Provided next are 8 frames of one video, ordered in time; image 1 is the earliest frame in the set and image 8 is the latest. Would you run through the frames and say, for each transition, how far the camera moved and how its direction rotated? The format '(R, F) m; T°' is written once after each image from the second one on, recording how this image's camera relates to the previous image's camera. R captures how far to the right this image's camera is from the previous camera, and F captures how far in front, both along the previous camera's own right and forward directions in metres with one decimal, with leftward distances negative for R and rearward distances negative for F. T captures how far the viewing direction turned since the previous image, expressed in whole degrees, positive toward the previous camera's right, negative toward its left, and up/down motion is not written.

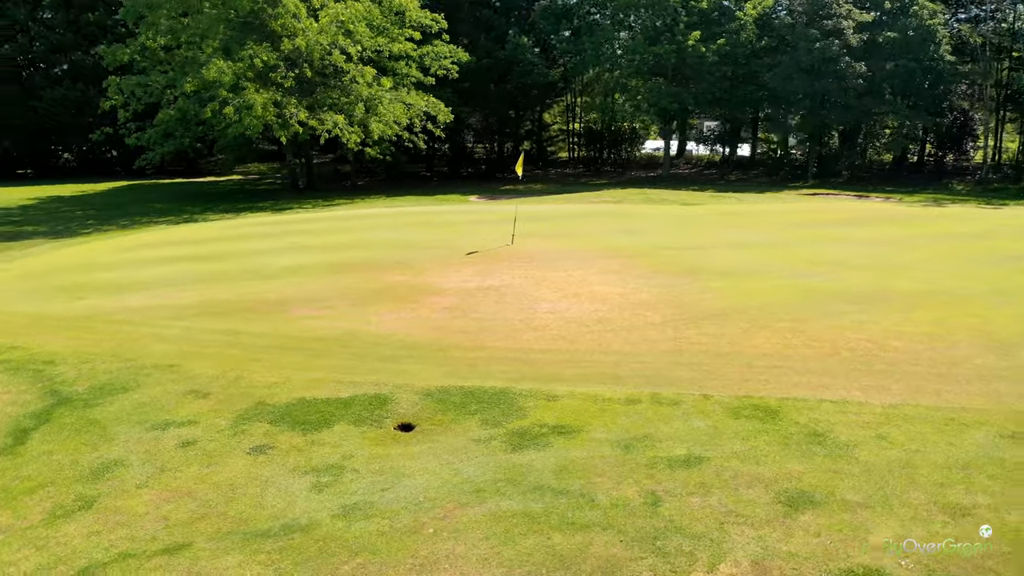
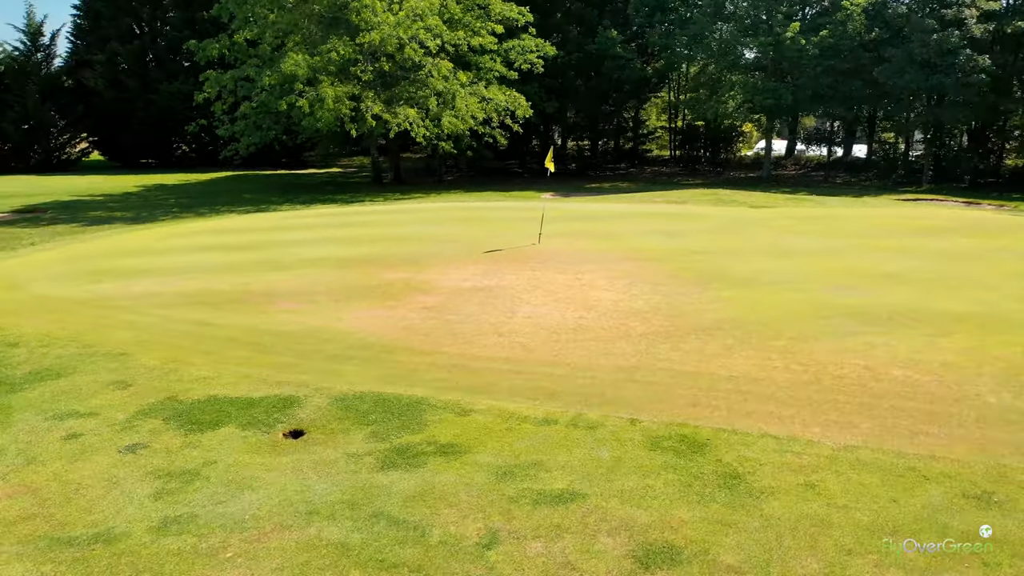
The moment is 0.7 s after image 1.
(+1.6, +0.7) m; -9°
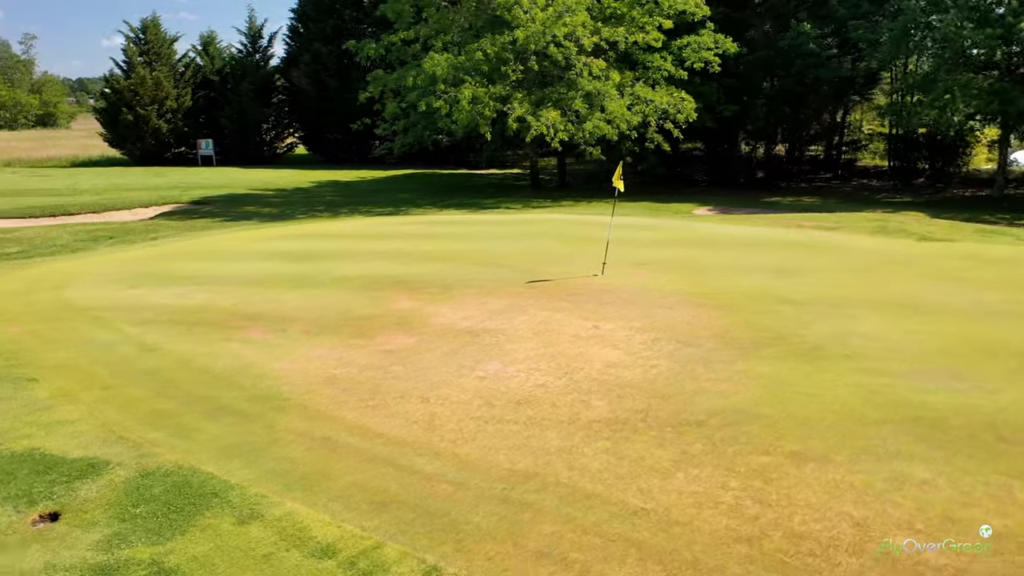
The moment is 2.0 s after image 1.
(+2.3, +1.9) m; -16°
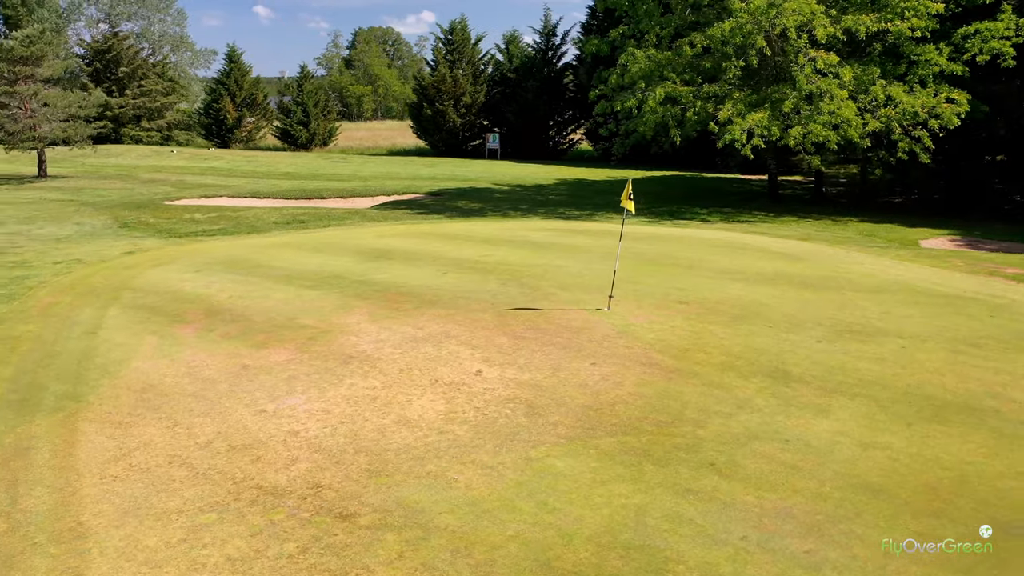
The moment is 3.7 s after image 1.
(+4.1, +2.0) m; -25°
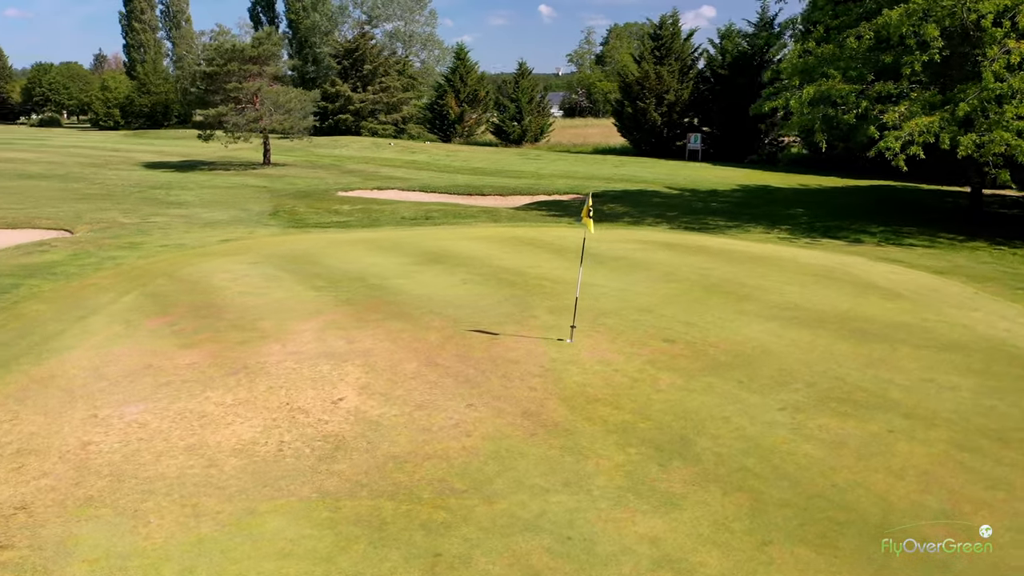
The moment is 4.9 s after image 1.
(+2.9, +1.3) m; -18°
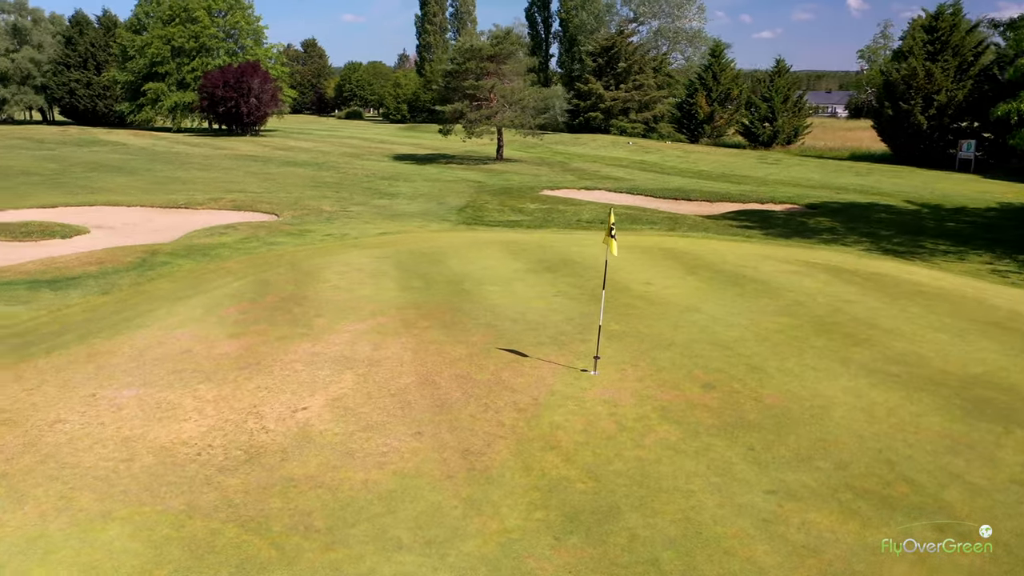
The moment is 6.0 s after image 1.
(+2.1, +1.0) m; -19°
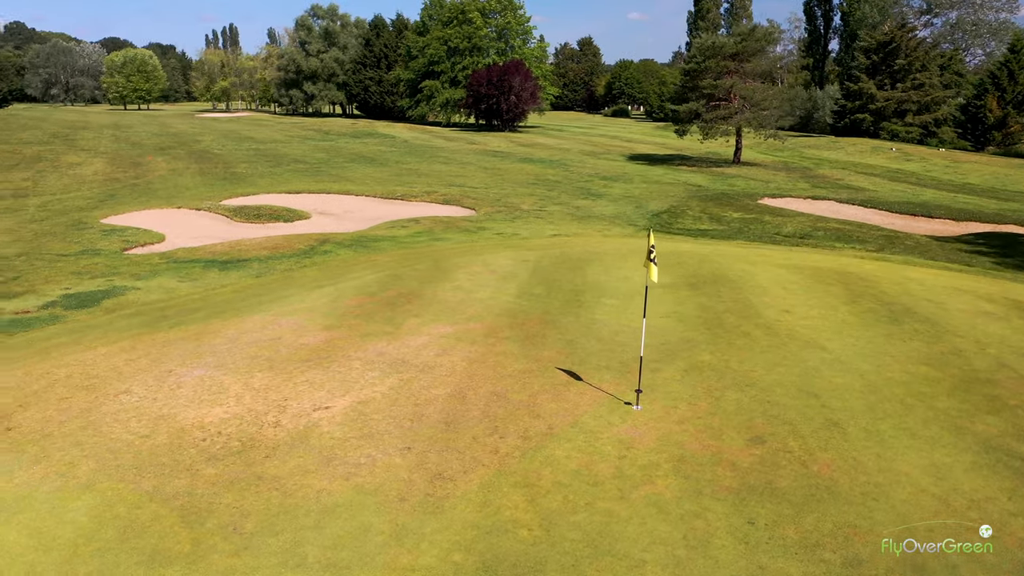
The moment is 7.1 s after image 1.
(+1.7, +0.6) m; -18°
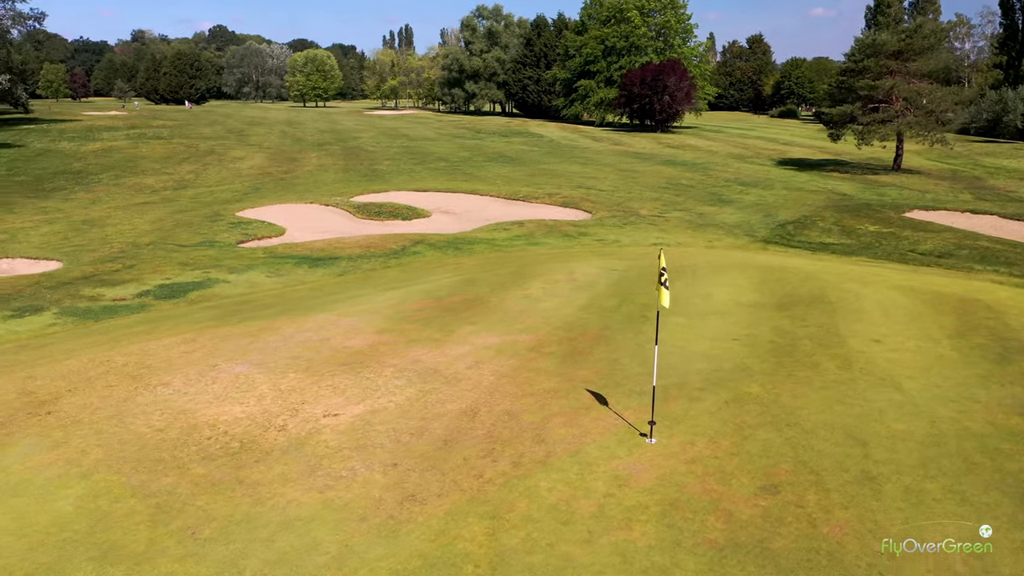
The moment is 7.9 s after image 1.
(+1.1, +0.4) m; -11°
